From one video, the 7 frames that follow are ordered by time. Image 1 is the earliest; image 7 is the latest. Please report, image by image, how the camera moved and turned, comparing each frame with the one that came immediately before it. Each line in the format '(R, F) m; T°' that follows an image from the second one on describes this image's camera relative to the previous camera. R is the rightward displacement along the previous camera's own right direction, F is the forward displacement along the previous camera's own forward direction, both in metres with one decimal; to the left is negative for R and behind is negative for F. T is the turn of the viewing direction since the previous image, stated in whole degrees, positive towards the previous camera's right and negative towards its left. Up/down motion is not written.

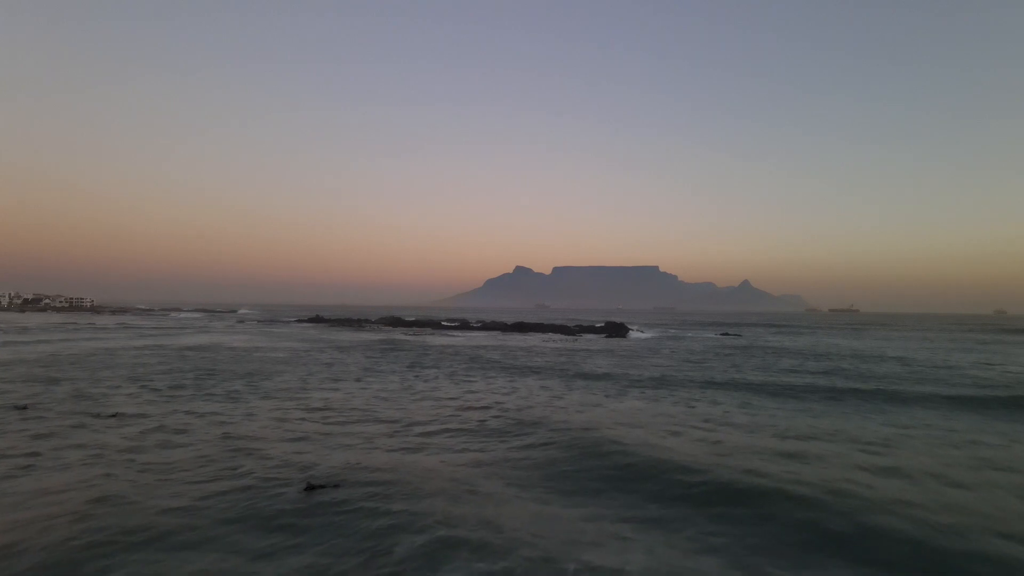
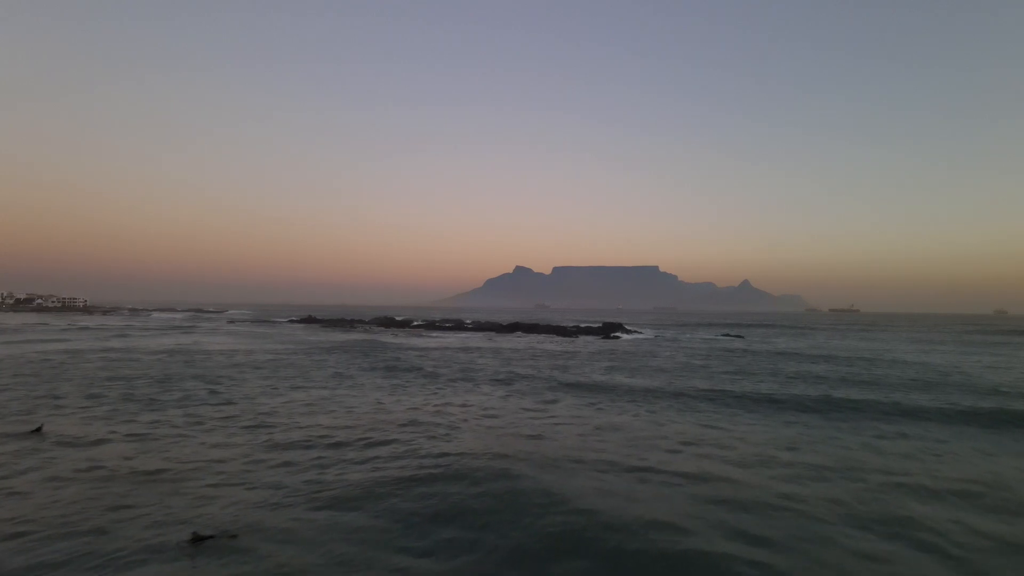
(+0.5, +1.4) m; 0°
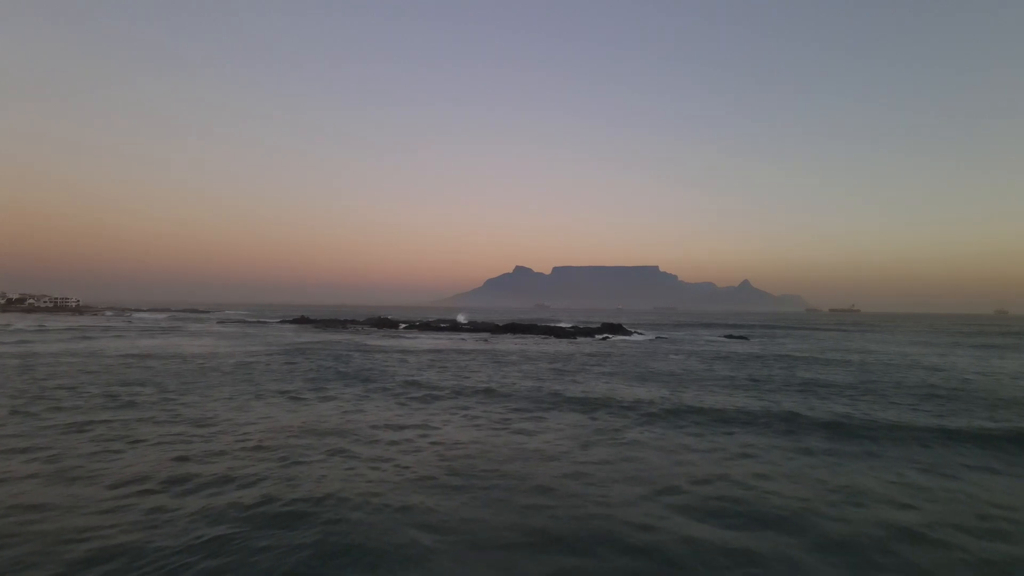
(+0.3, +1.7) m; 0°
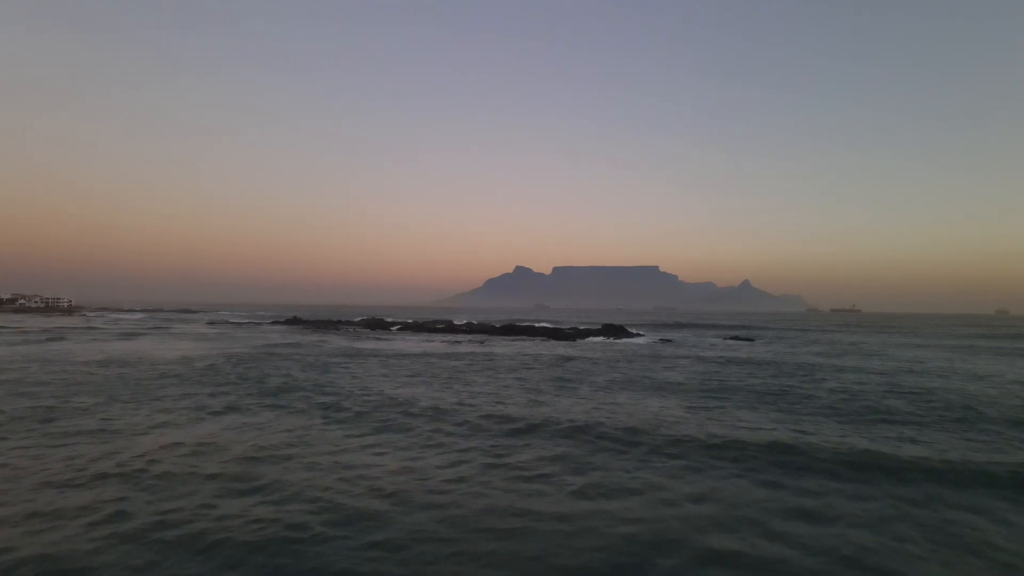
(+0.2, +1.8) m; 0°
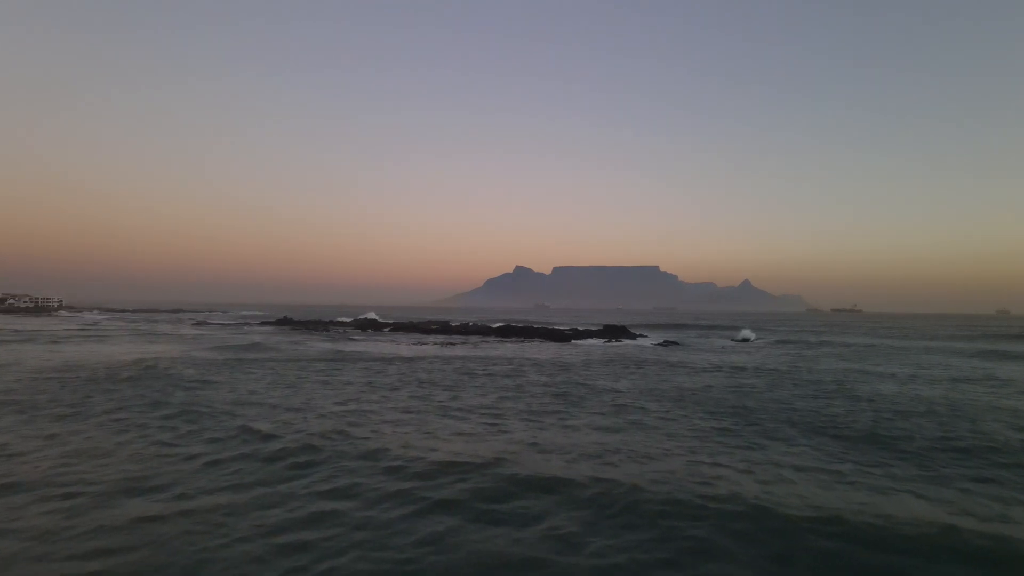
(+0.2, +2.3) m; 0°
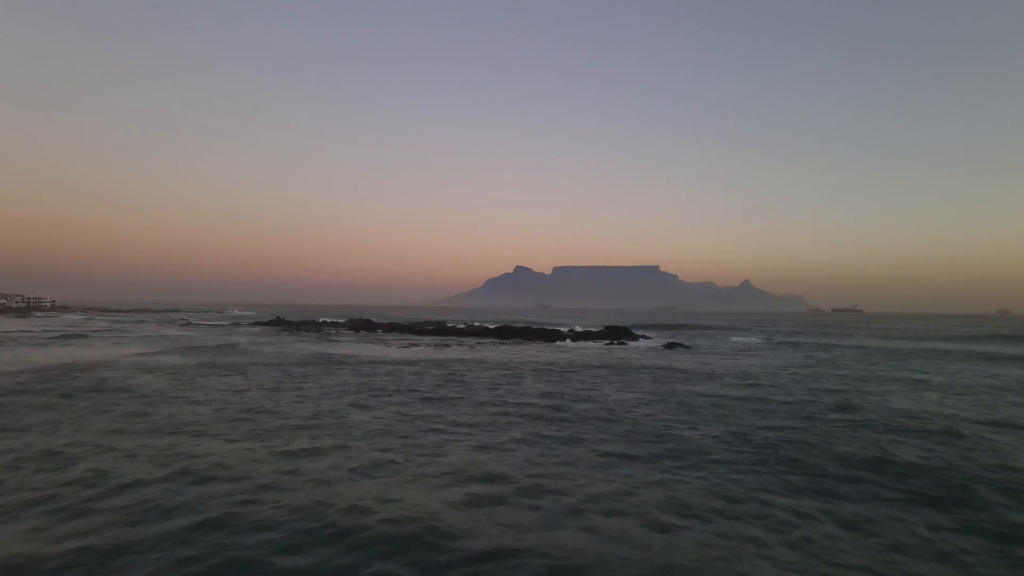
(+0.2, +1.9) m; 0°
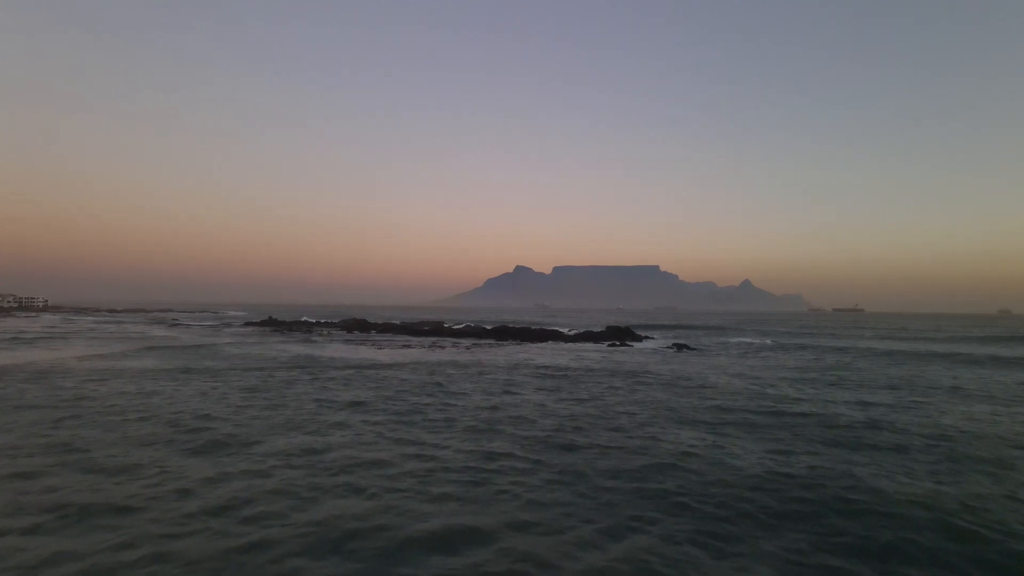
(+0.1, +1.9) m; 0°
